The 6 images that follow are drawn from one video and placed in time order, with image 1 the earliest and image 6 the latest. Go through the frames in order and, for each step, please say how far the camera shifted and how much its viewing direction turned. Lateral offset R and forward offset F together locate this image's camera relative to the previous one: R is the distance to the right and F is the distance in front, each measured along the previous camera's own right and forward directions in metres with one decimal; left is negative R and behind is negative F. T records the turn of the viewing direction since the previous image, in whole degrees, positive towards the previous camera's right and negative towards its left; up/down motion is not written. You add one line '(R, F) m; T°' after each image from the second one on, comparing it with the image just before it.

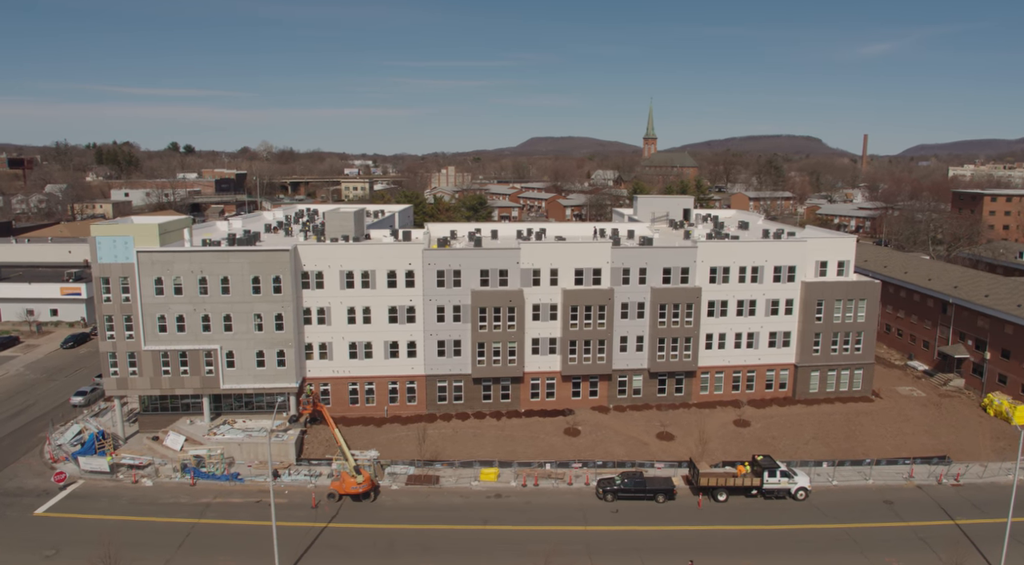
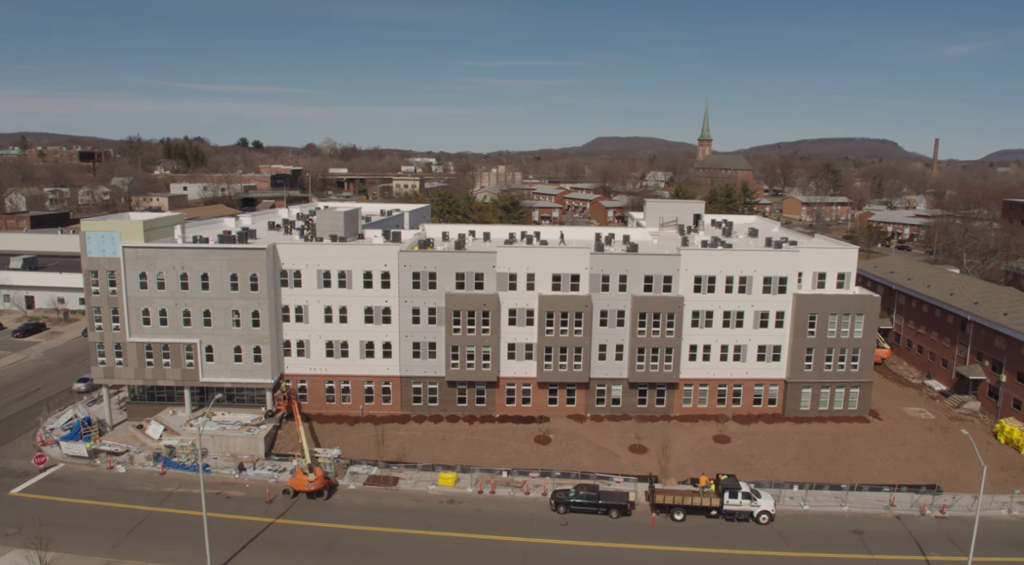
(+6.0, +0.7) m; -5°
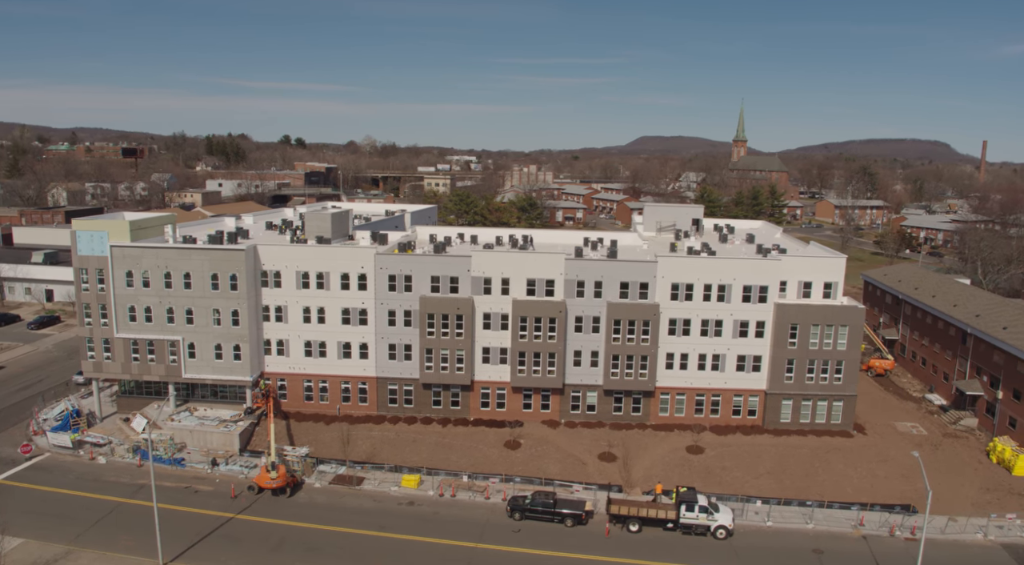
(+4.6, 0.0) m; -3°
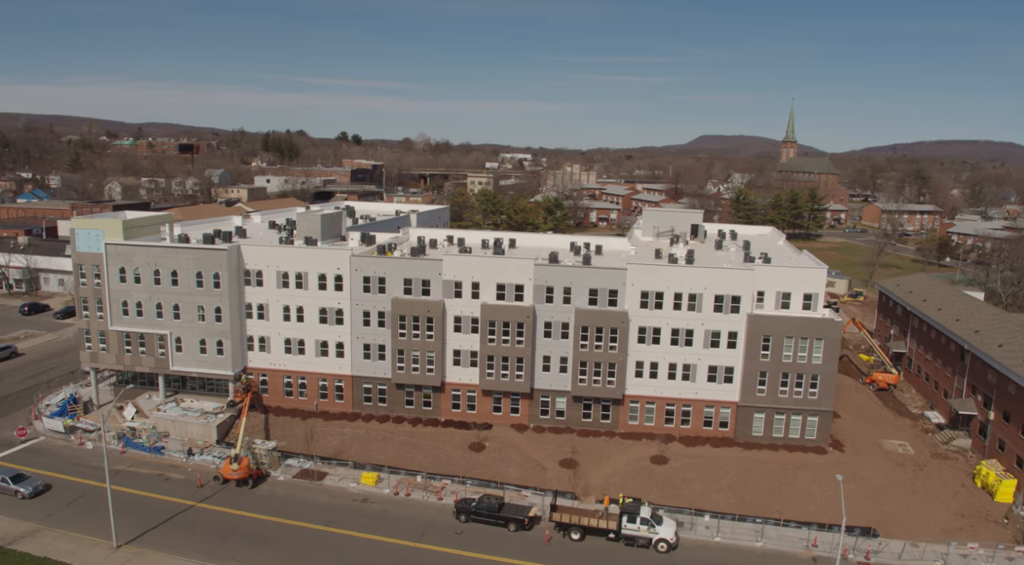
(+6.1, -0.3) m; -5°
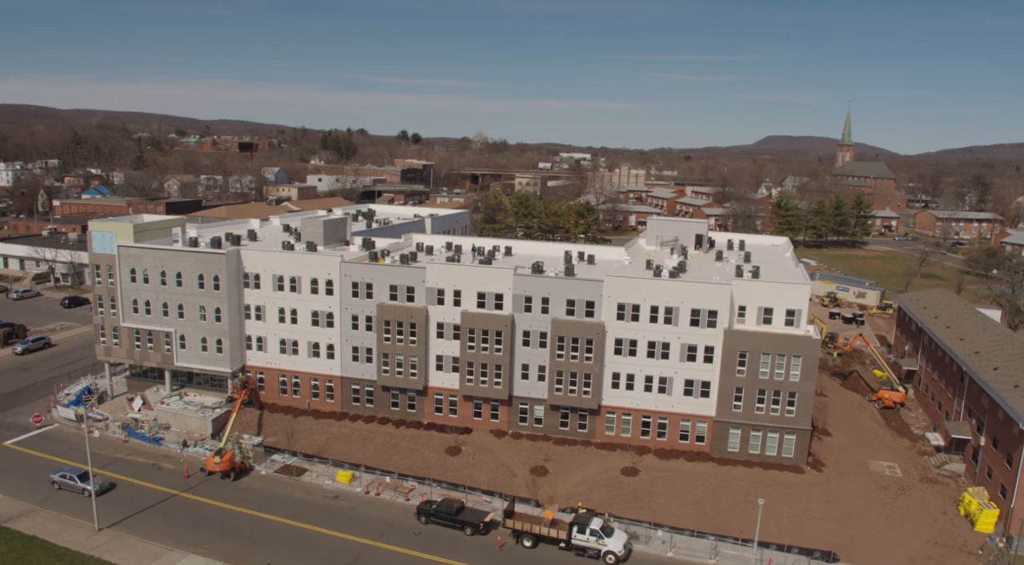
(+5.8, -0.9) m; -5°
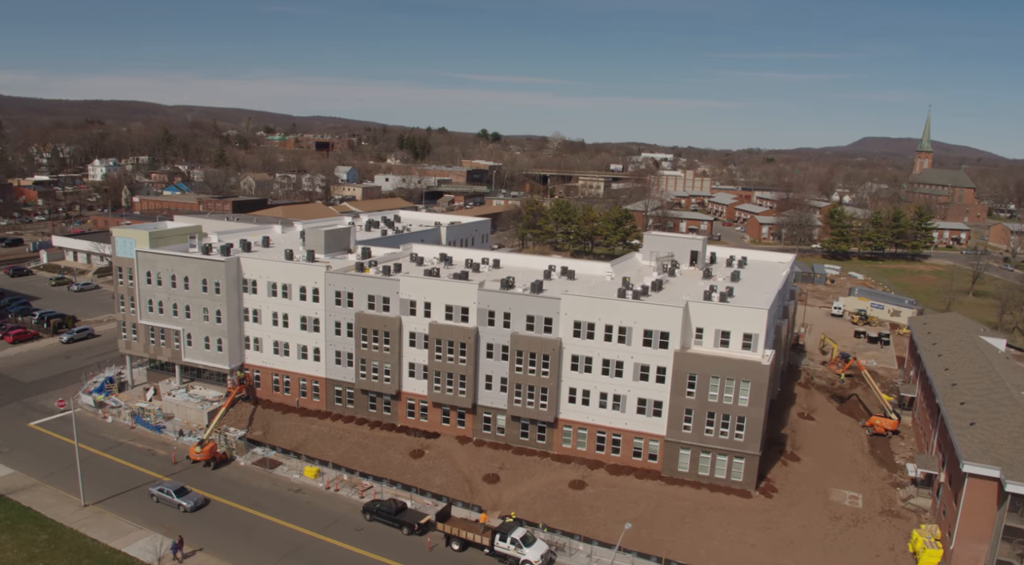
(+8.9, -1.8) m; -7°
